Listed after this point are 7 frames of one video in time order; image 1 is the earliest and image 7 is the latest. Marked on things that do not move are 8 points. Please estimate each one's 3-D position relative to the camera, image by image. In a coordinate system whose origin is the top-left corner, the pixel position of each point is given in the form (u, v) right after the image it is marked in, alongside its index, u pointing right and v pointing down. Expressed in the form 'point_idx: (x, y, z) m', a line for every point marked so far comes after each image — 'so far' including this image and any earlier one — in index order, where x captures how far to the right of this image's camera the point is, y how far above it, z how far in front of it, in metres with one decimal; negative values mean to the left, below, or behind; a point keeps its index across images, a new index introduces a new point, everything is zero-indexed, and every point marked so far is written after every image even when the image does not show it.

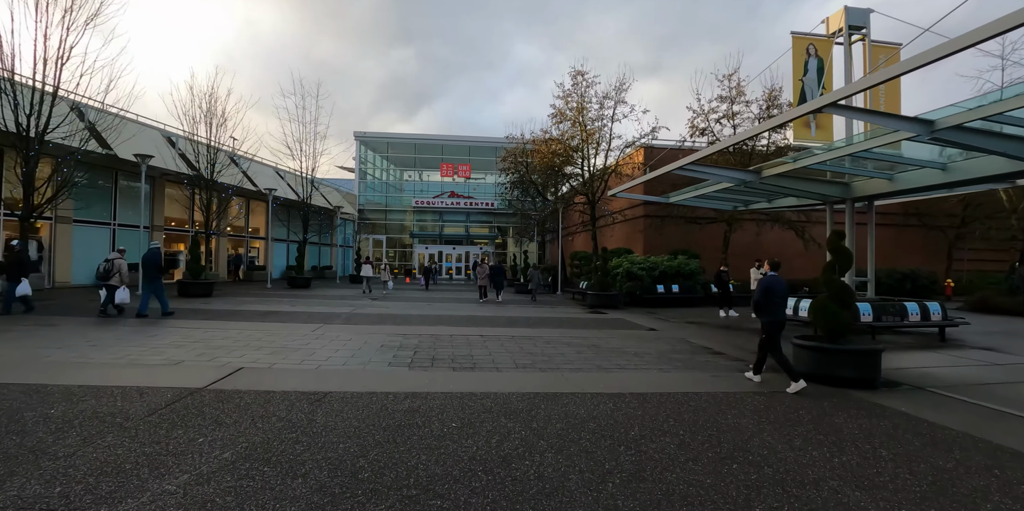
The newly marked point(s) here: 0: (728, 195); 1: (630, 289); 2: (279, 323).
0: (+7.0, +2.0, +13.5) m
1: (+4.8, -1.4, +17.0) m
2: (-5.5, -1.6, +9.9) m
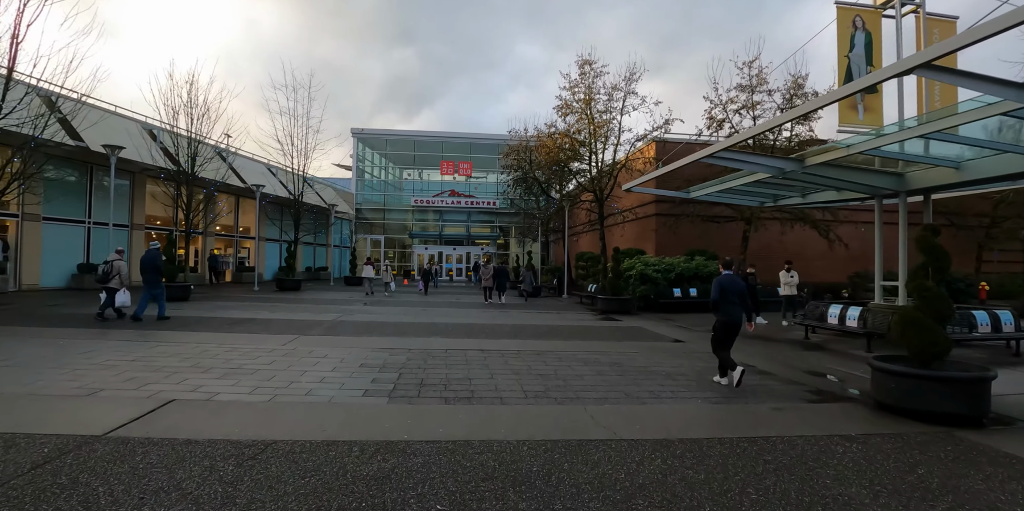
0: (+7.1, +2.0, +12.2) m
1: (+4.9, -1.4, +15.6) m
2: (-5.4, -1.6, +8.6) m
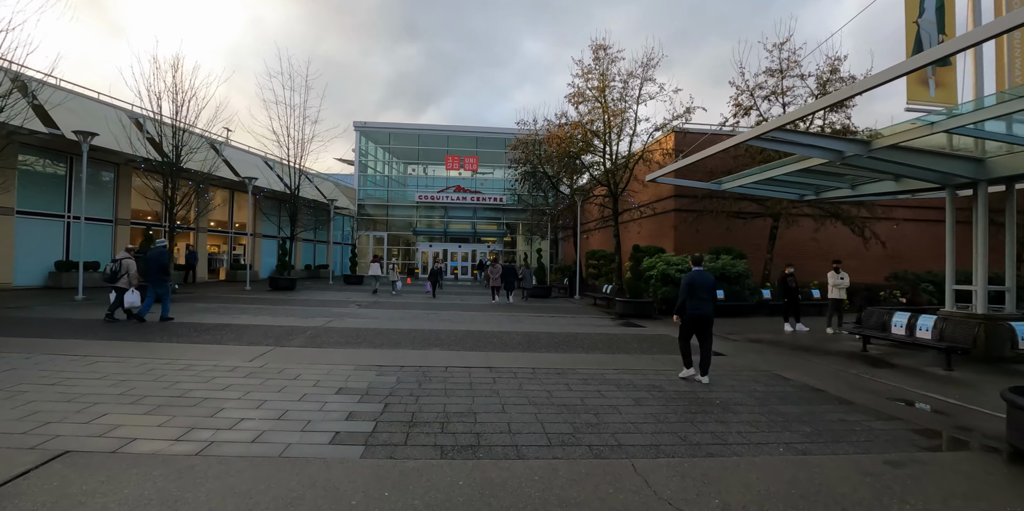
0: (+7.4, +2.0, +10.7) m
1: (+5.2, -1.3, +14.2) m
2: (-5.1, -1.5, +7.3) m
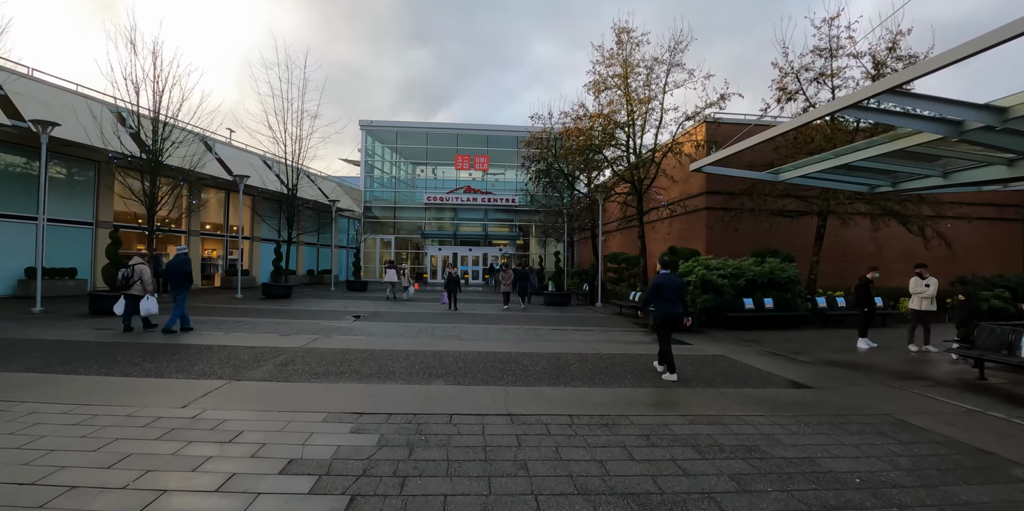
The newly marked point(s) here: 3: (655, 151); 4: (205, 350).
0: (+7.8, +1.9, +8.8) m
1: (+5.7, -1.4, +12.4) m
2: (-4.8, -1.6, +5.7) m
3: (+6.1, +4.4, +17.7) m
4: (-5.3, -1.6, +7.2) m
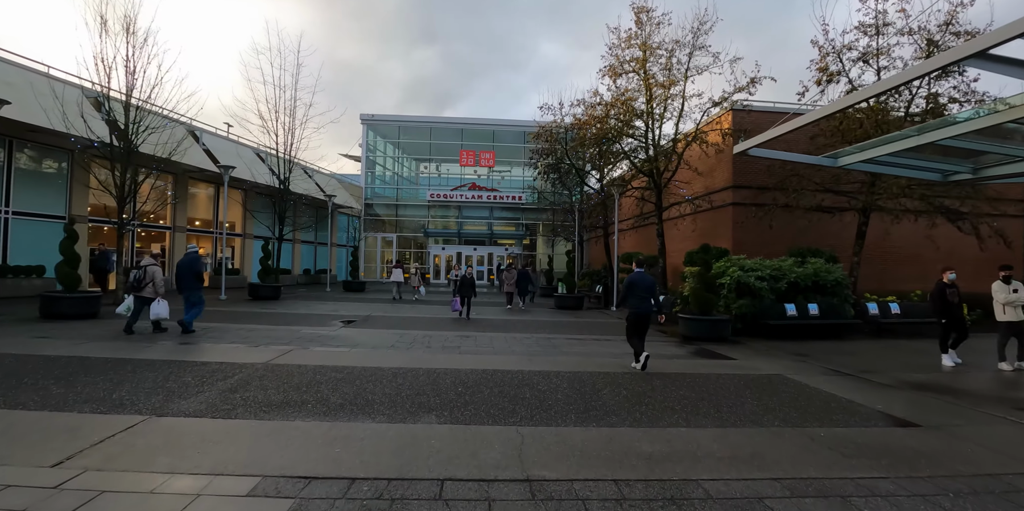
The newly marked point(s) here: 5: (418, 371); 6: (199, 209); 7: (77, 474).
0: (+8.0, +1.9, +7.3) m
1: (+6.0, -1.4, +10.8) m
2: (-4.6, -1.5, +4.3) m
3: (+6.4, +4.4, +16.2) m
4: (-5.1, -1.5, +5.8) m
5: (-1.3, -1.7, +6.0) m
6: (-14.5, +2.2, +19.4) m
7: (-3.1, -1.6, +3.1) m
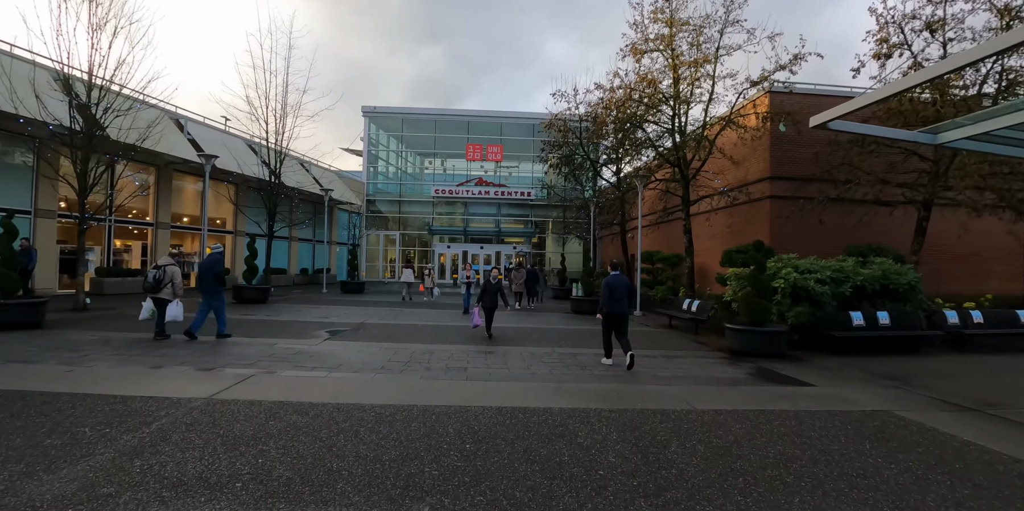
0: (+8.3, +2.0, +5.6) m
1: (+6.3, -1.4, +9.2) m
2: (-4.4, -1.5, +2.8) m
3: (+6.8, +4.5, +14.5) m
4: (-4.8, -1.5, +4.3) m
5: (-1.0, -1.7, +4.4) m
6: (-14.0, +2.2, +18.0) m
7: (-2.9, -1.6, +1.5) m
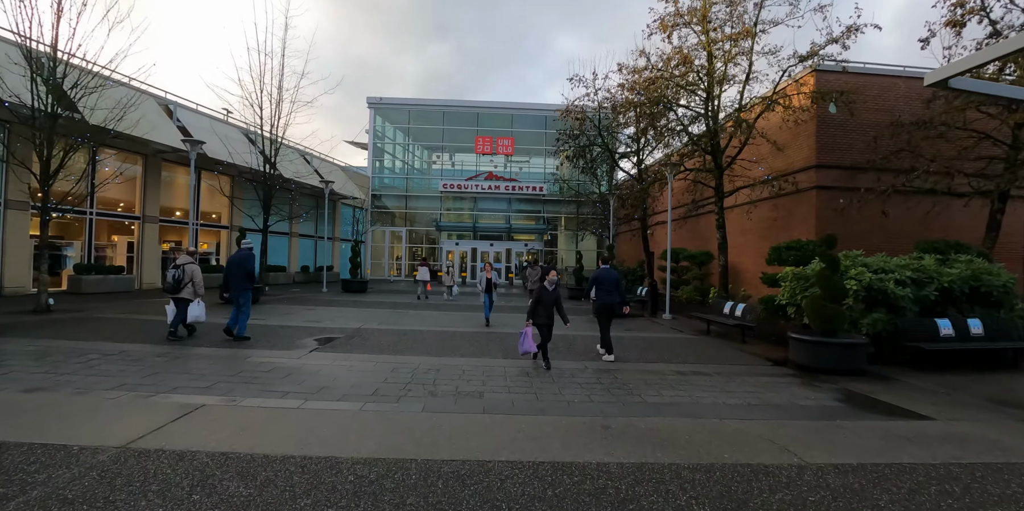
0: (+8.7, +2.0, +4.0) m
1: (+6.7, -1.3, +7.7) m
2: (-4.1, -1.5, +1.5) m
3: (+7.3, +4.6, +13.0) m
4: (-4.5, -1.5, +3.0) m
5: (-0.7, -1.6, +3.0) m
6: (-13.5, +2.4, +16.8) m
7: (-2.6, -1.5, +0.2) m
